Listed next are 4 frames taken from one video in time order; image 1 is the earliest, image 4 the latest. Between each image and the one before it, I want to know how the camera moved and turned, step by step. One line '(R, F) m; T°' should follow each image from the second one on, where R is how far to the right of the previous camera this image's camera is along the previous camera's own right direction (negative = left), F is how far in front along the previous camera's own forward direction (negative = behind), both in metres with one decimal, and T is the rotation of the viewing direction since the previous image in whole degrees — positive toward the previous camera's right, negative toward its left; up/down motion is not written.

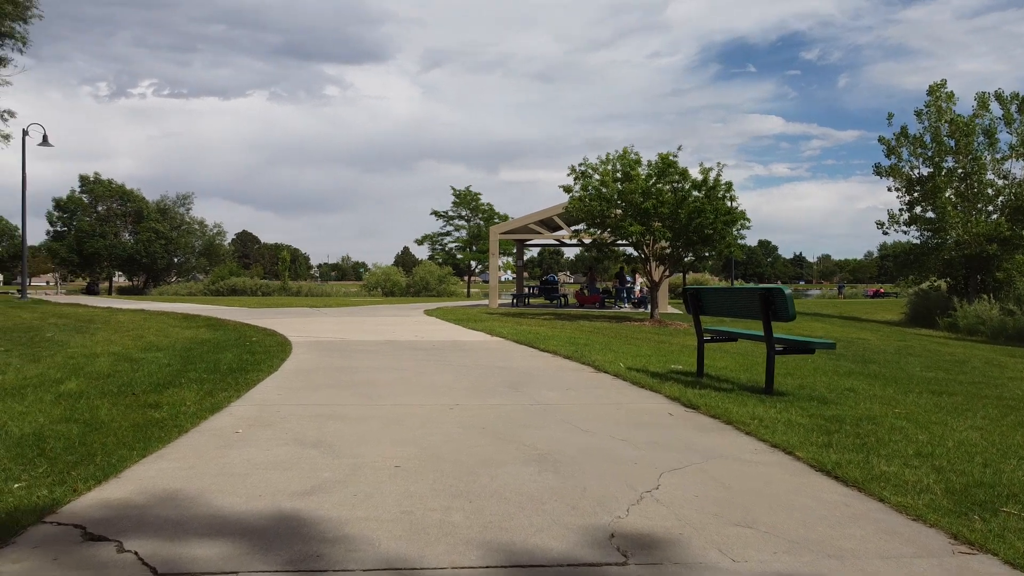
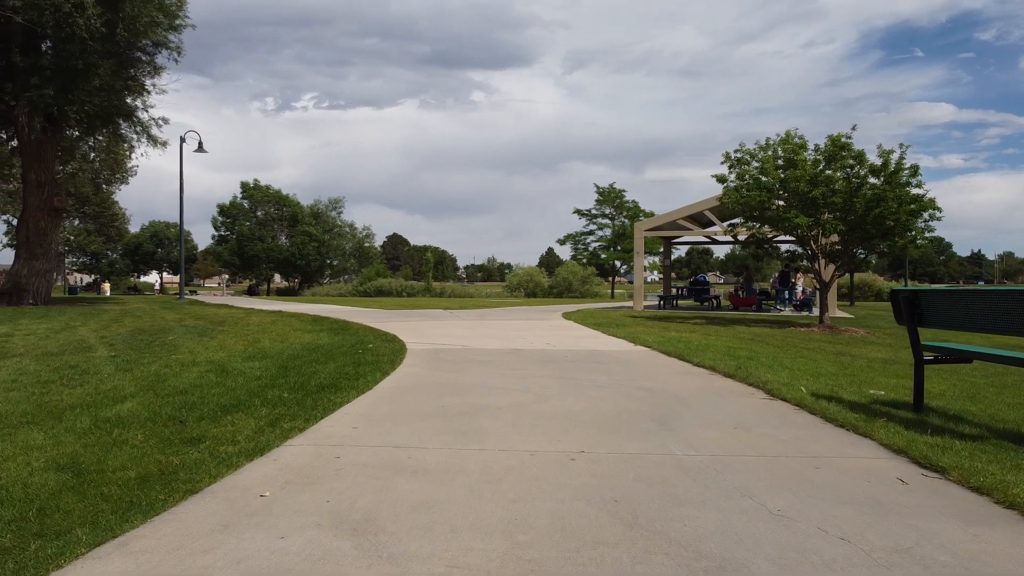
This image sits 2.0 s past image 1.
(0.0, +1.8) m; -12°
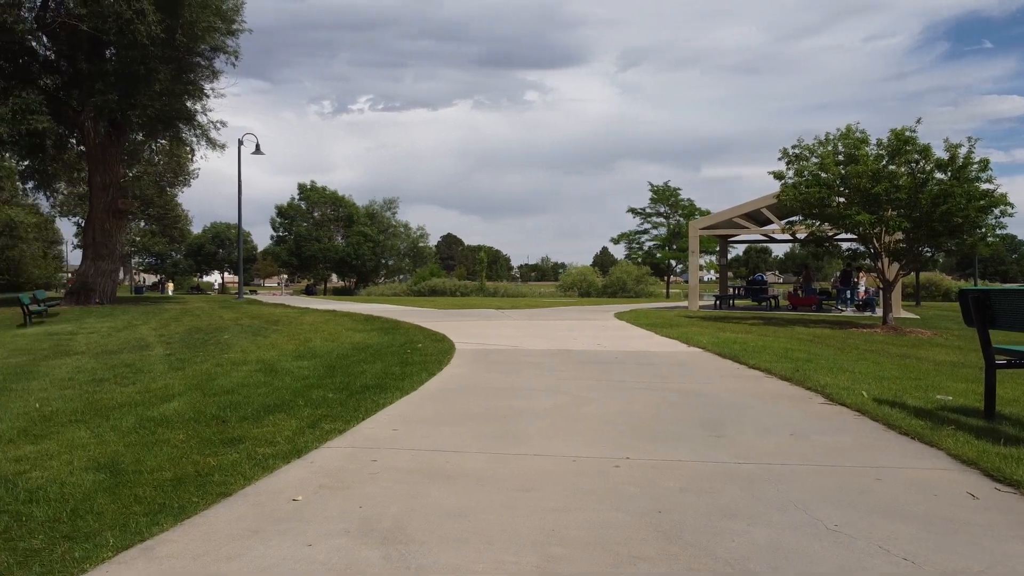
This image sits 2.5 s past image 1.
(+0.1, +0.2) m; -5°
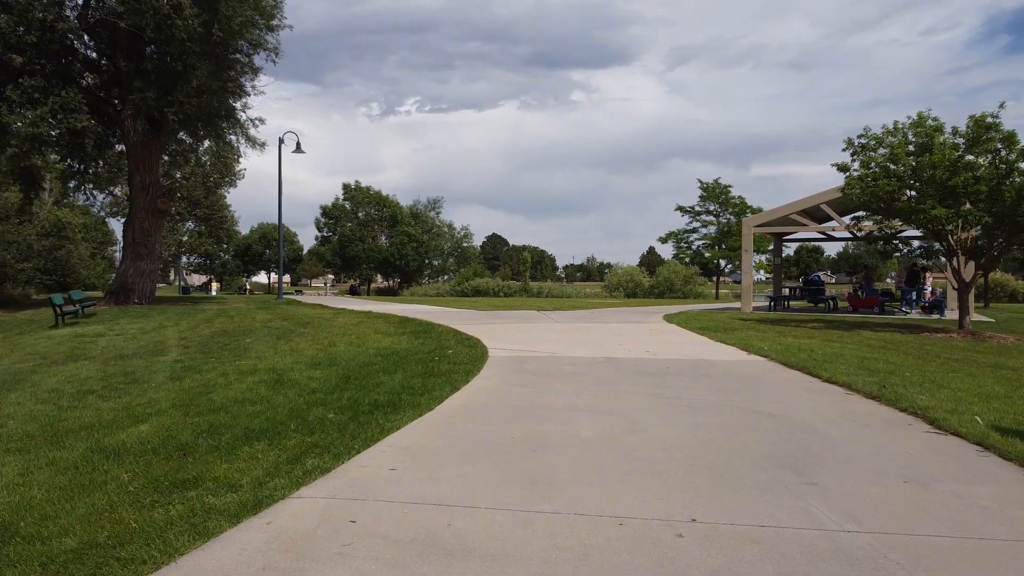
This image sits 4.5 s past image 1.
(+0.1, +1.1) m; -4°
